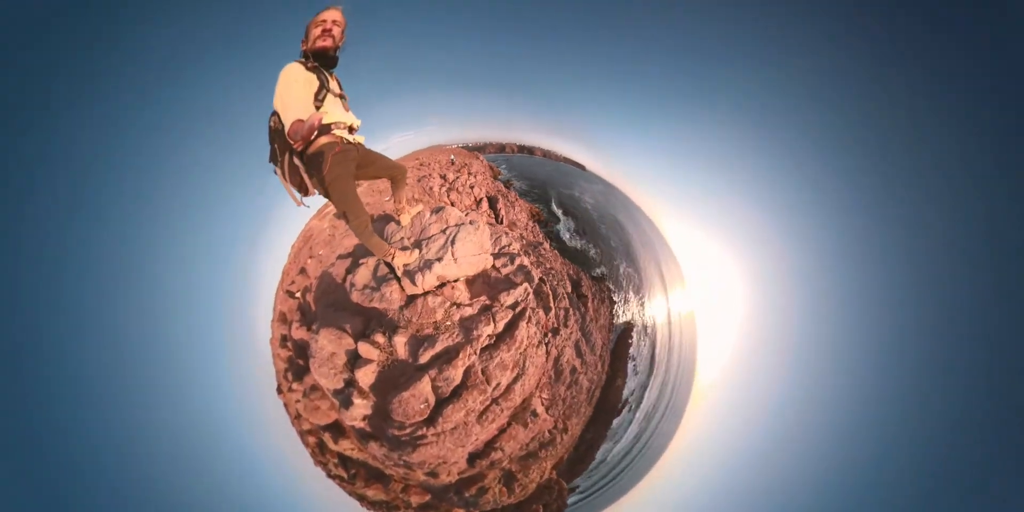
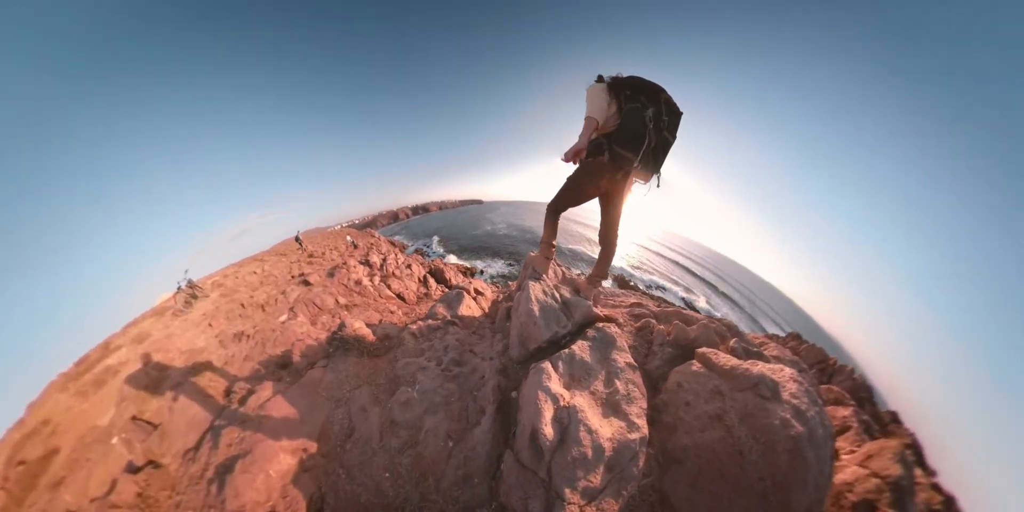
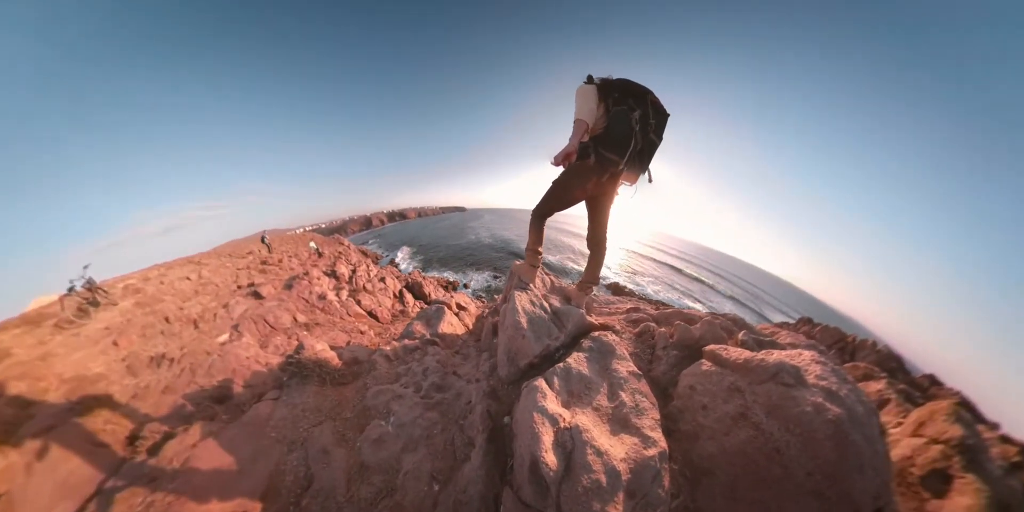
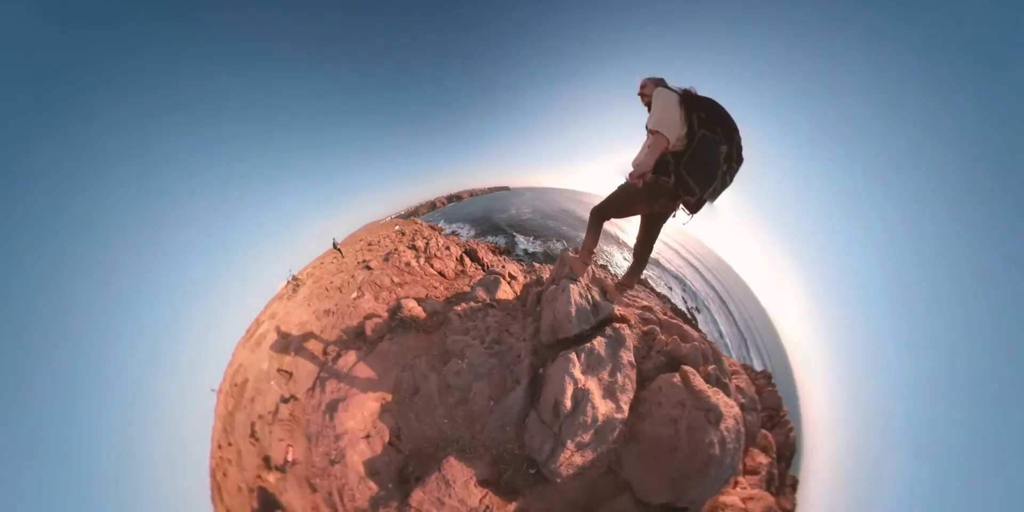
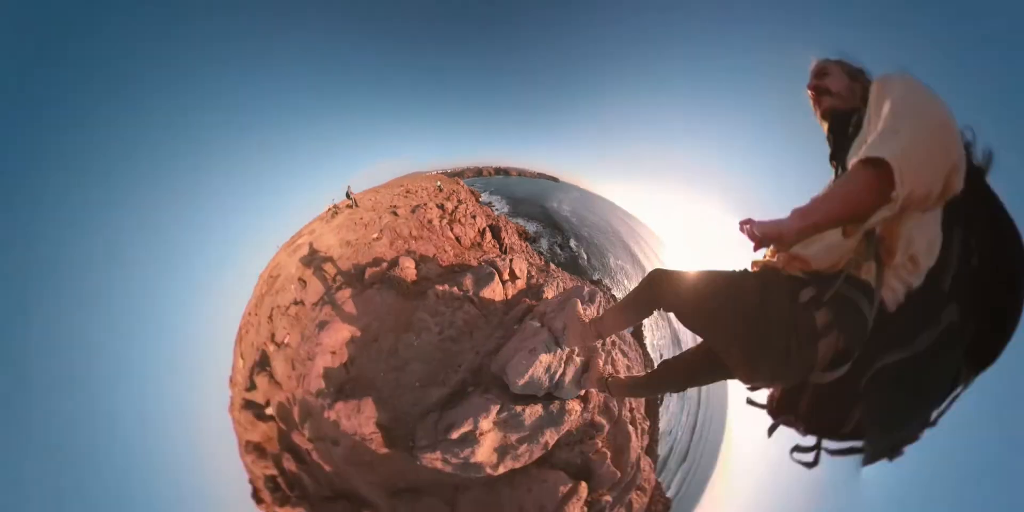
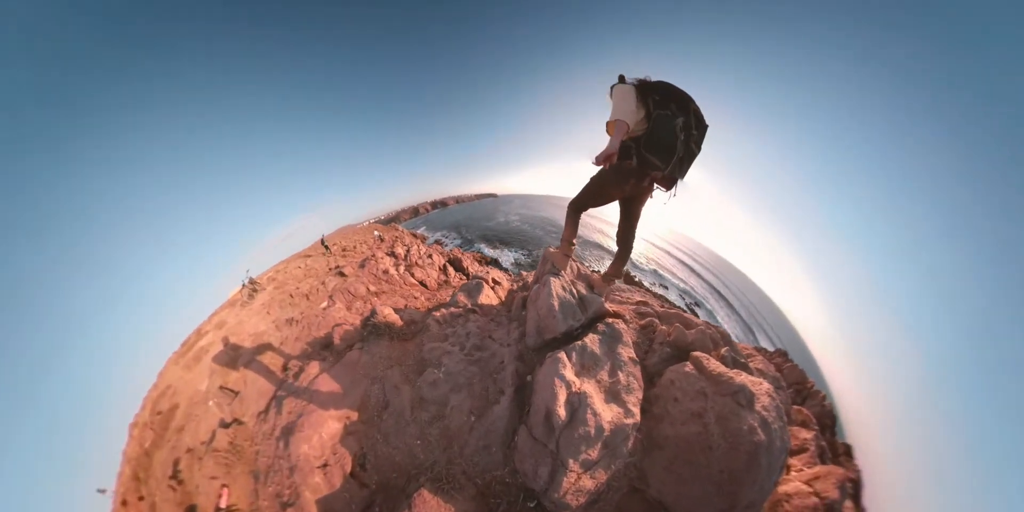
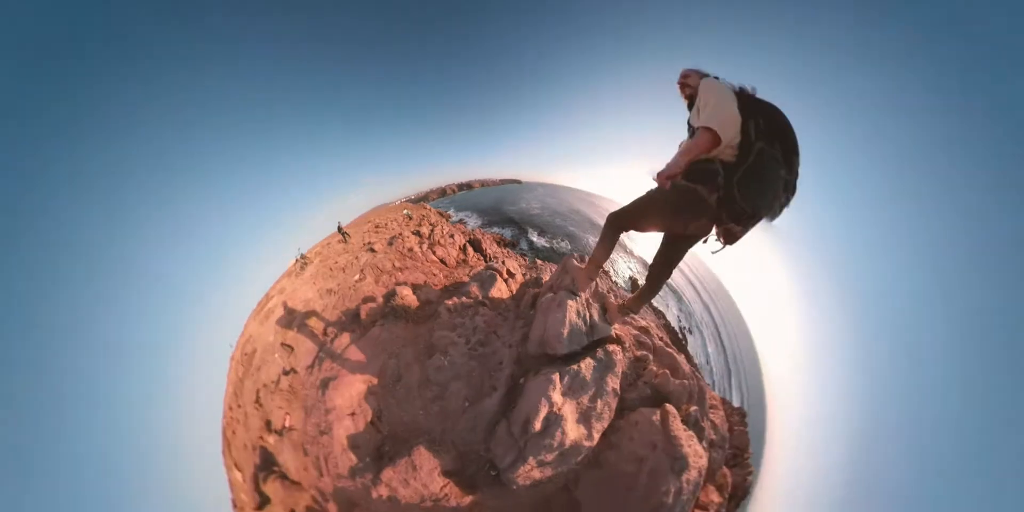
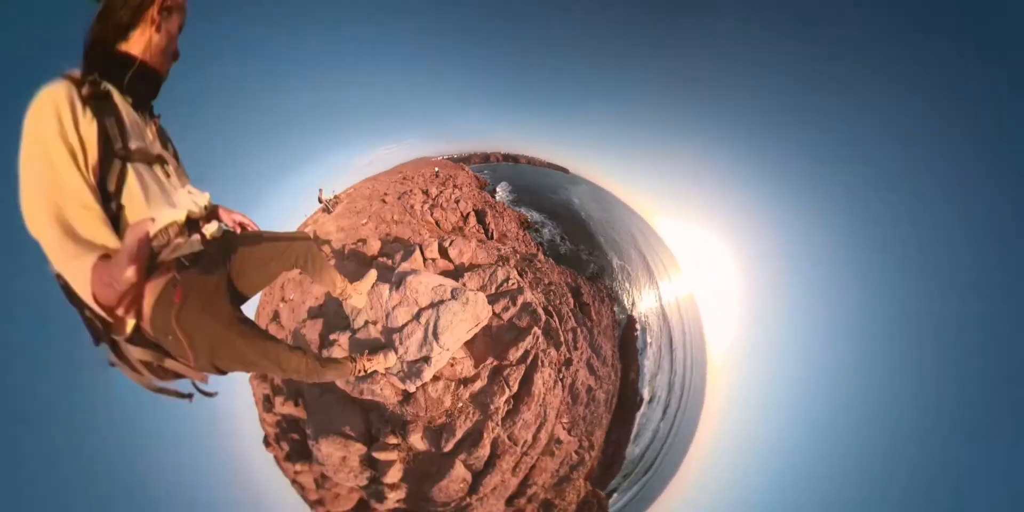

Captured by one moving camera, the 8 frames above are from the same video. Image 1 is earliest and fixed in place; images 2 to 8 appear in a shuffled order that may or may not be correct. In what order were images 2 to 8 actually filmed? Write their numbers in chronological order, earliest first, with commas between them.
8, 5, 7, 4, 6, 2, 3
